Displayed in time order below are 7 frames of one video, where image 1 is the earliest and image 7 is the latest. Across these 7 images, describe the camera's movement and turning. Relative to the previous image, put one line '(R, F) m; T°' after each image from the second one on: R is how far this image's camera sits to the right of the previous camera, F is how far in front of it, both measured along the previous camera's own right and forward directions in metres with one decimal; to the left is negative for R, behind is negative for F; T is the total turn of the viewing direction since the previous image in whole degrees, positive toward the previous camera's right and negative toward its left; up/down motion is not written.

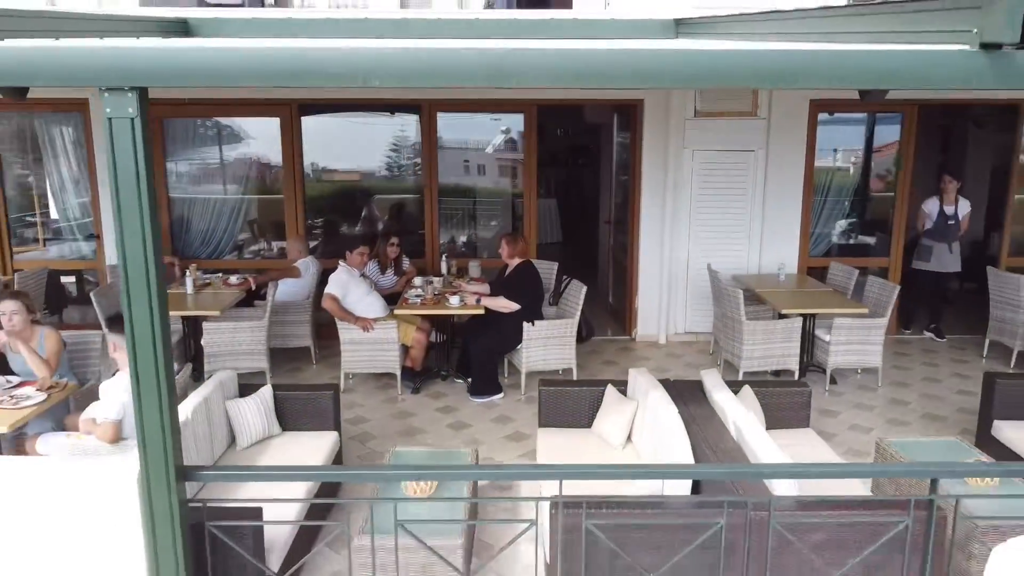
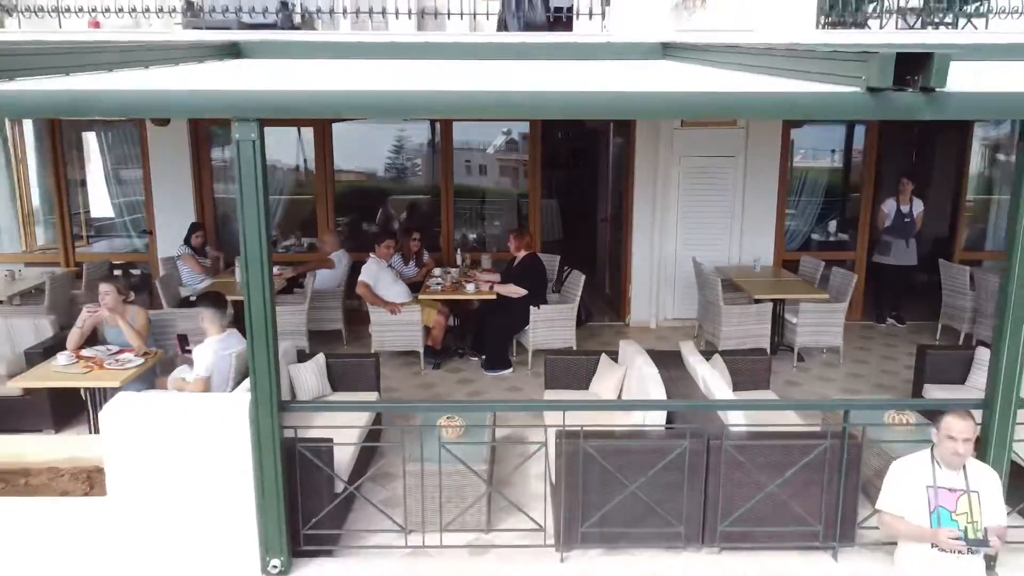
(-0.1, -1.0) m; 0°
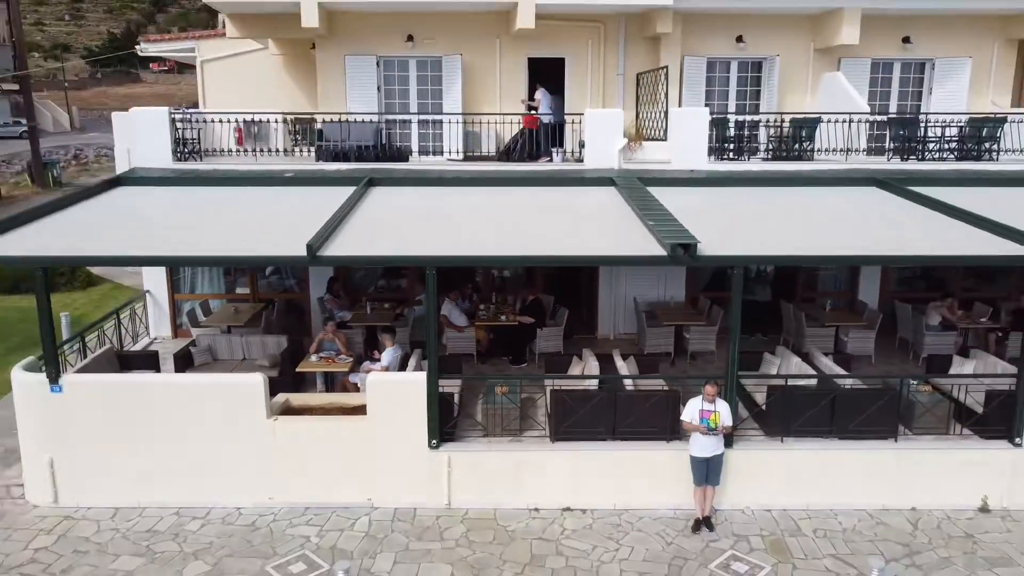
(-0.3, -5.6) m; 0°
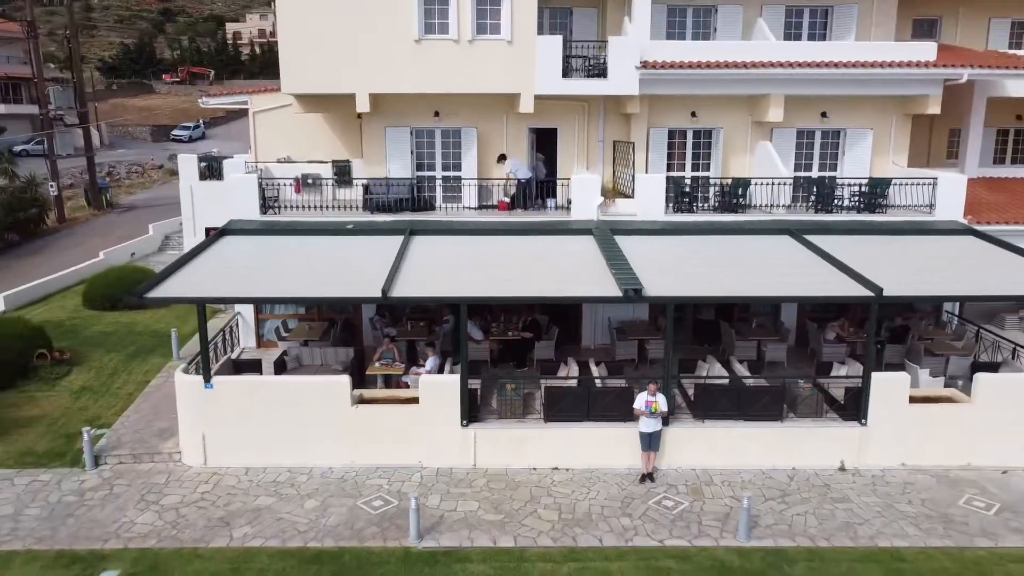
(-0.1, -4.4) m; 0°
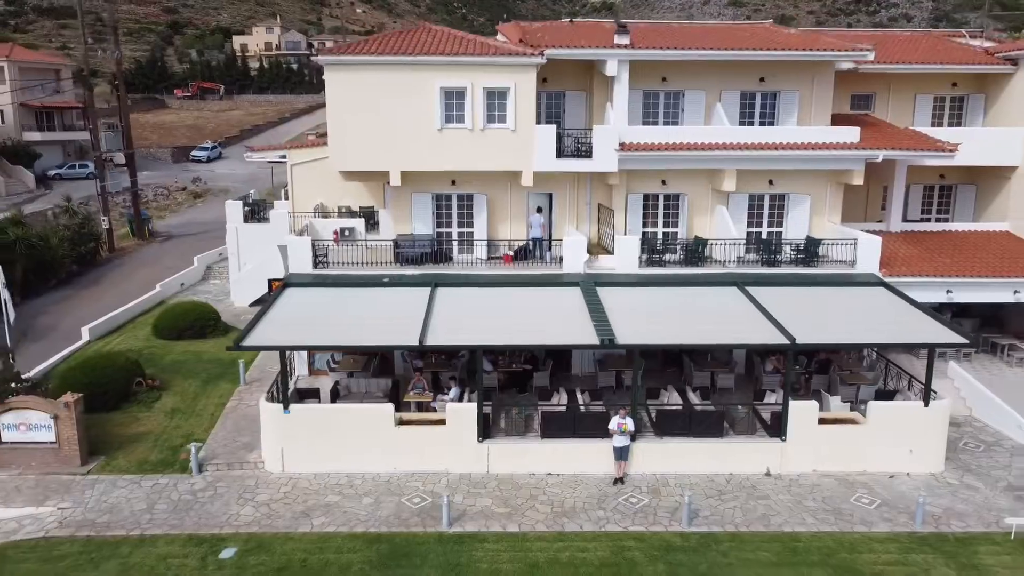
(-0.1, -4.4) m; 0°
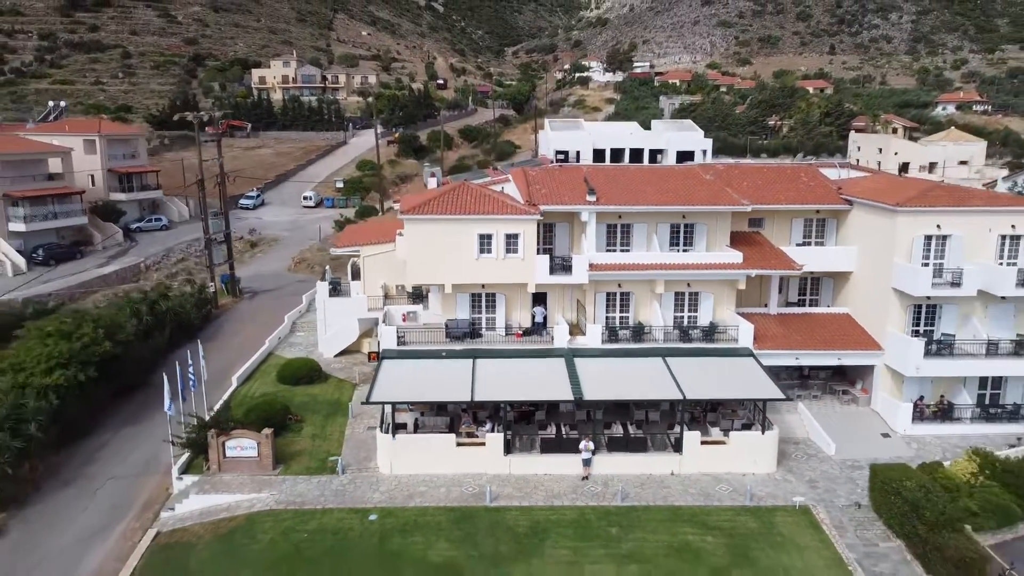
(-0.6, -13.4) m; 0°
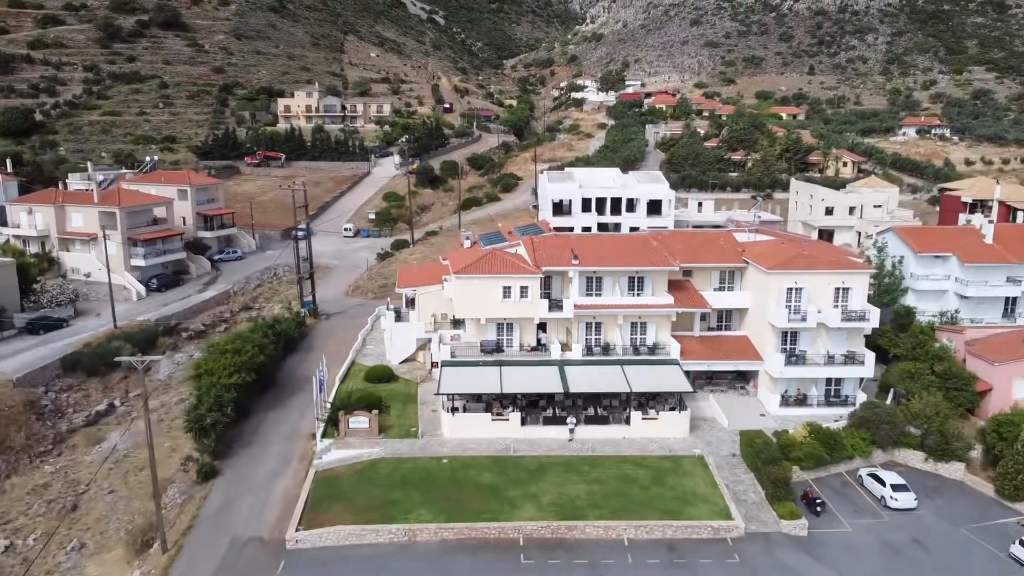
(-1.2, -19.8) m; 0°
